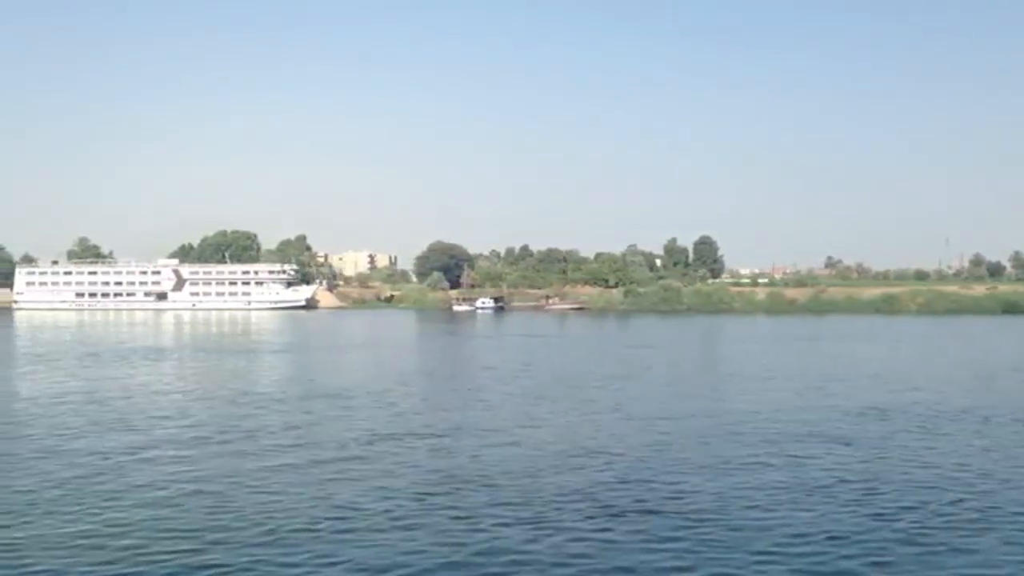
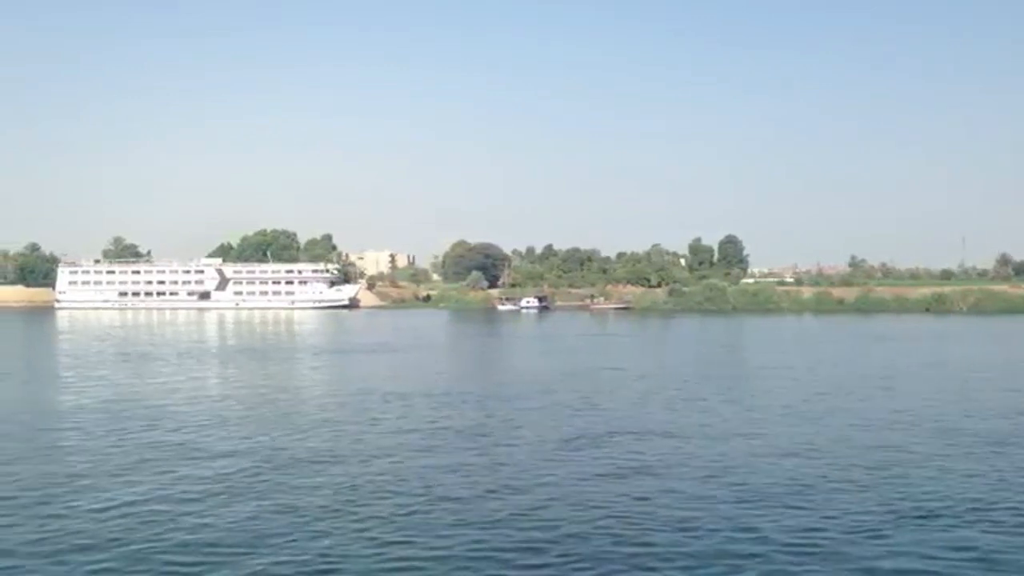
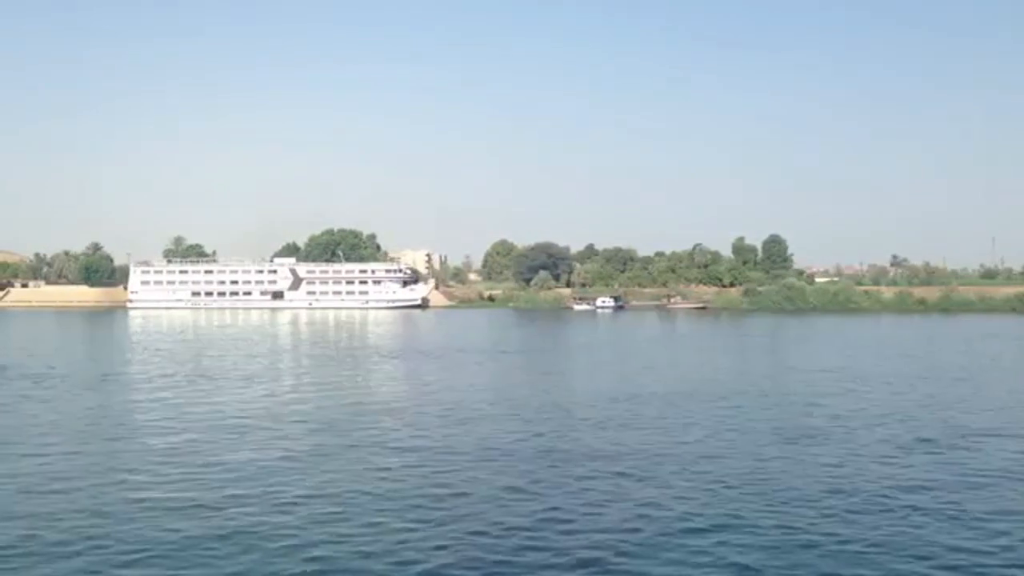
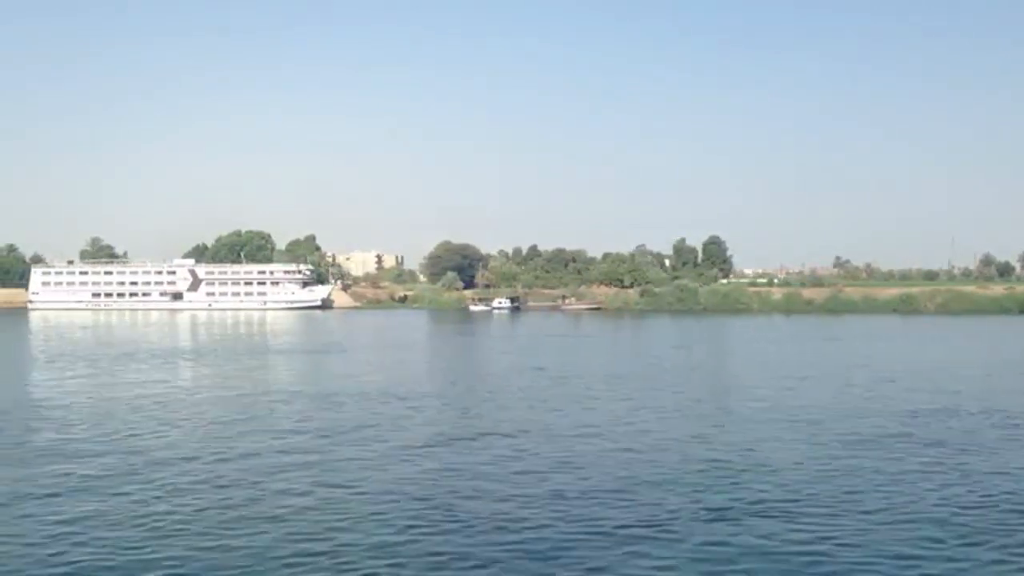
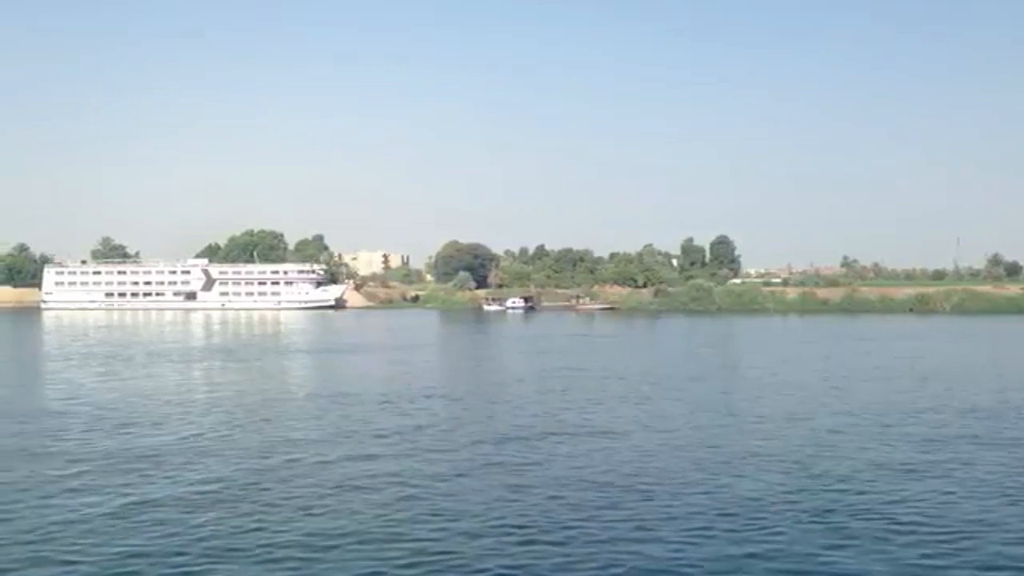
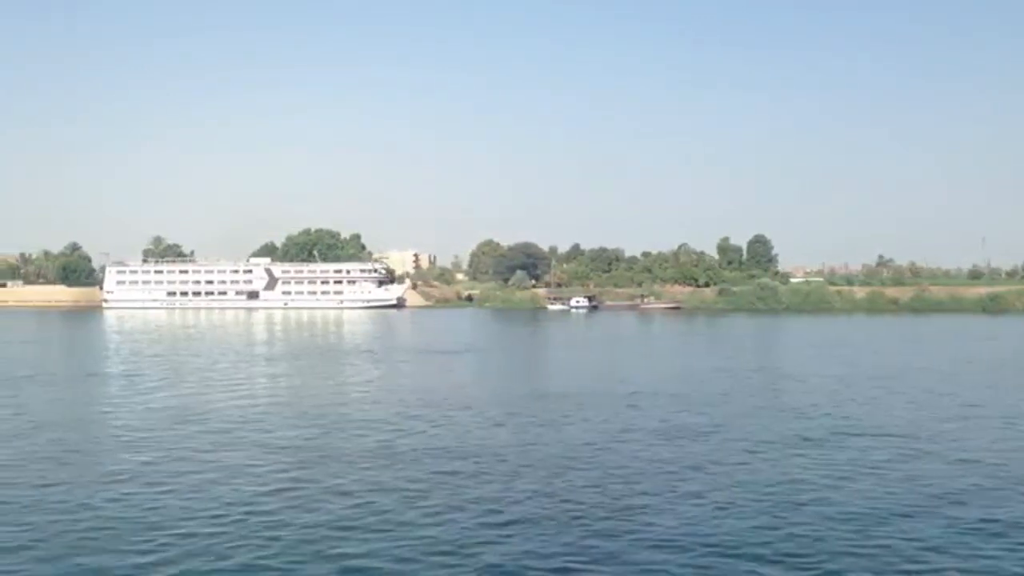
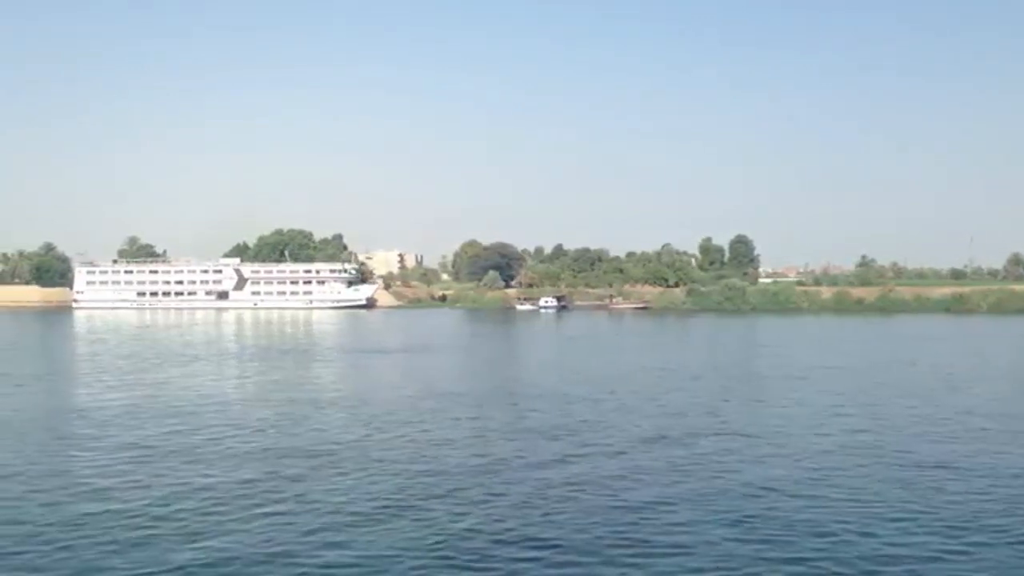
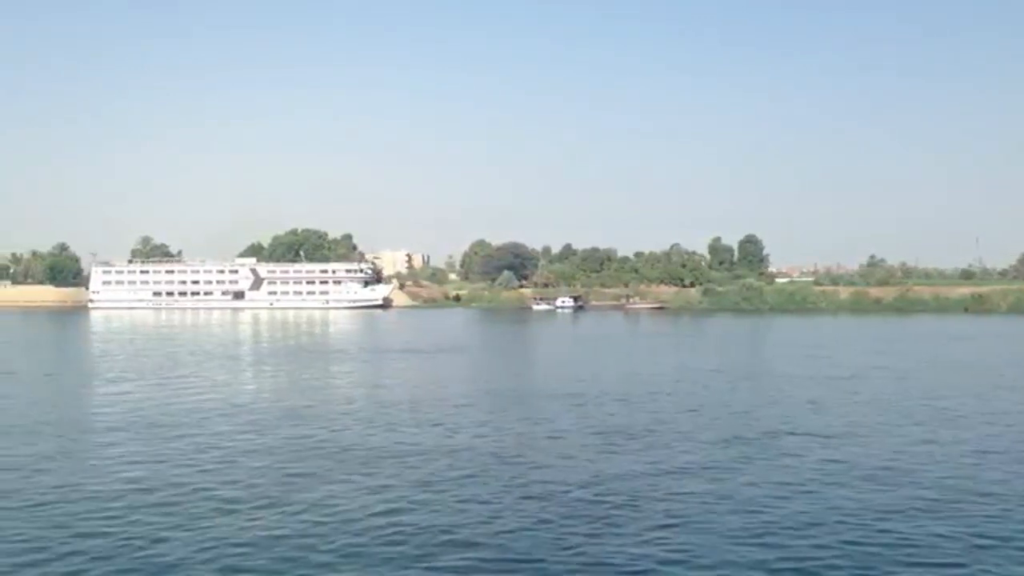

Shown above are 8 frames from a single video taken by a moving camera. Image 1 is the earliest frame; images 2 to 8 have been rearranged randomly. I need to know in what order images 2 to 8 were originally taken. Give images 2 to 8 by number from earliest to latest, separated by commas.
4, 5, 2, 7, 8, 6, 3
